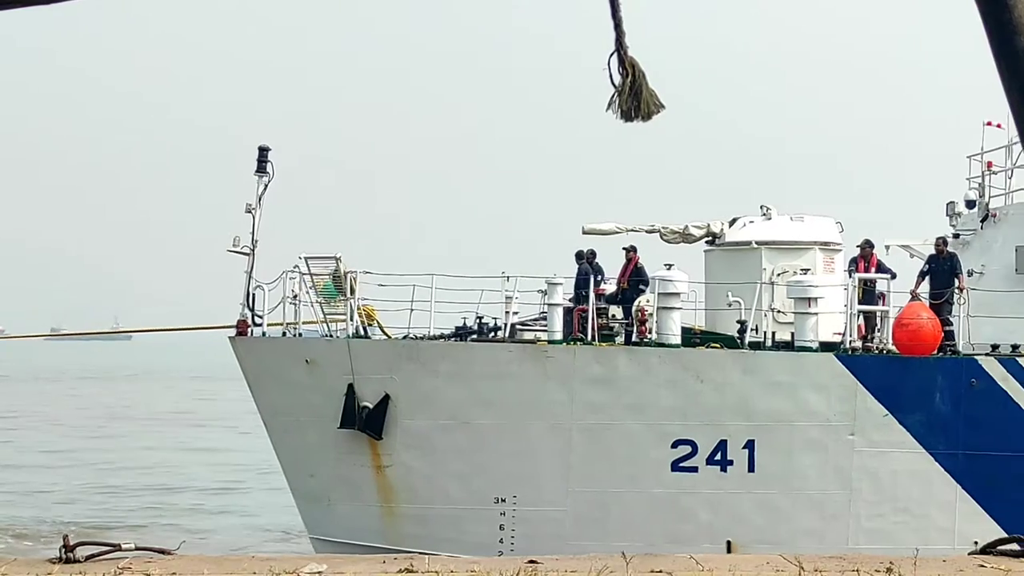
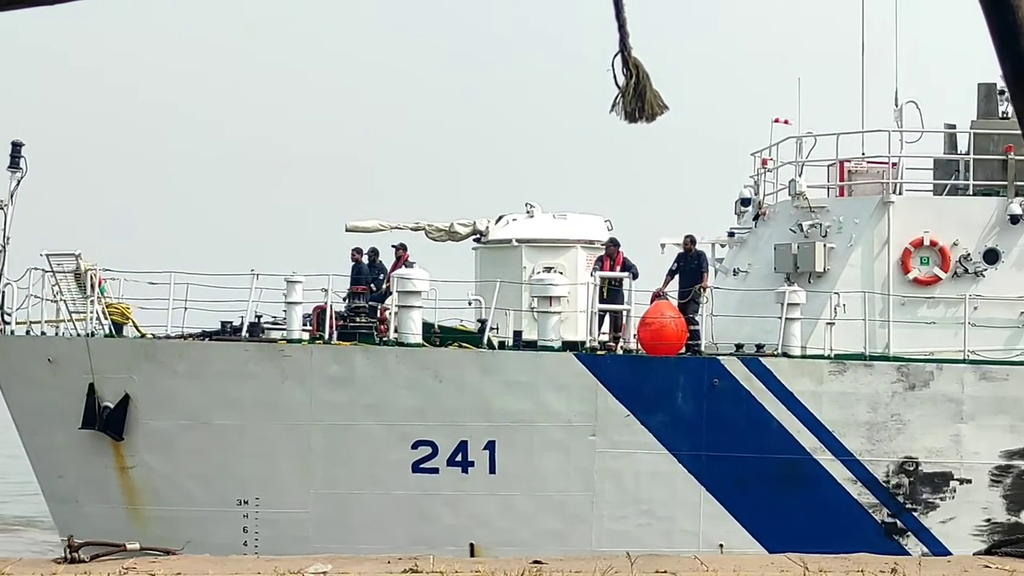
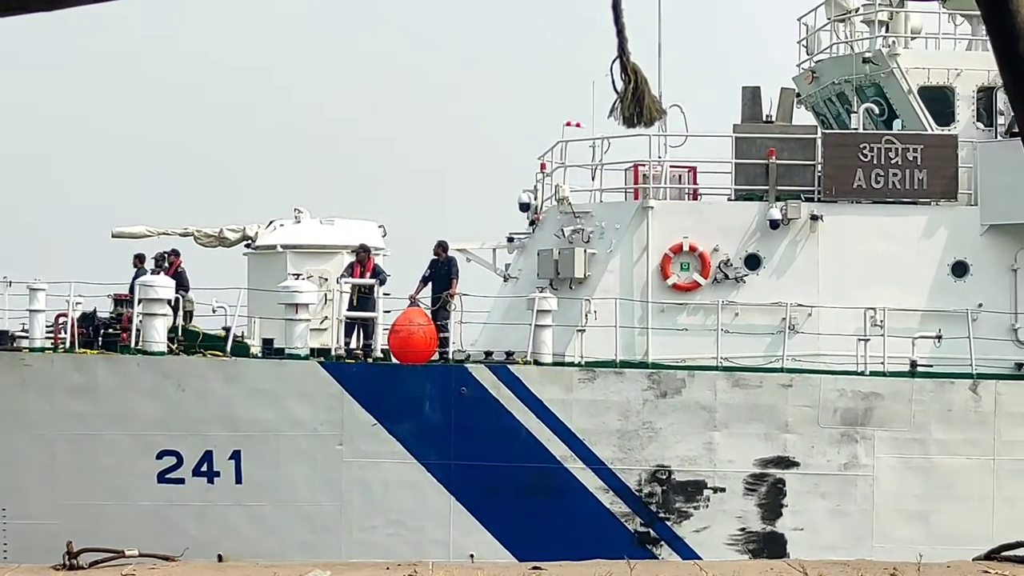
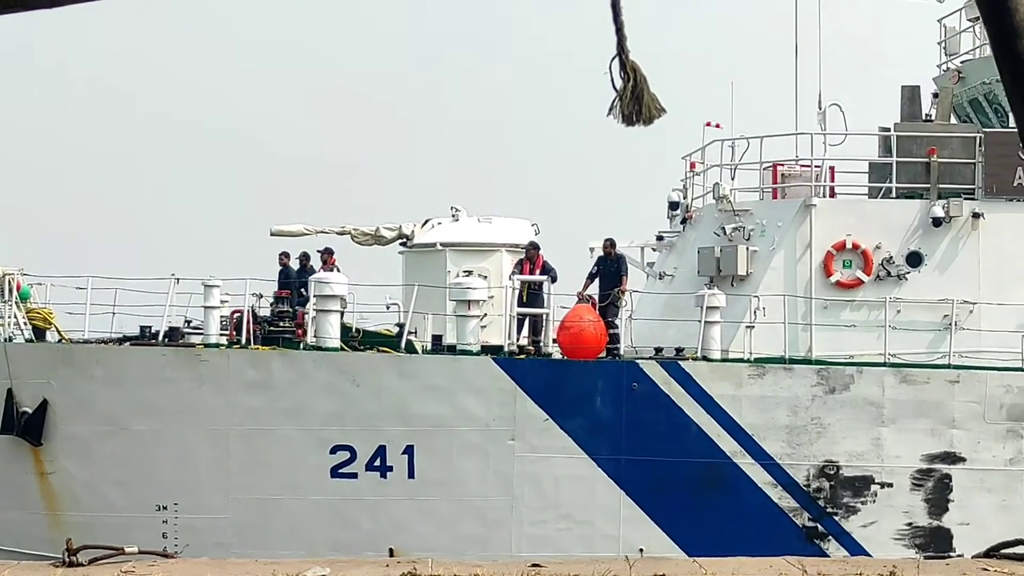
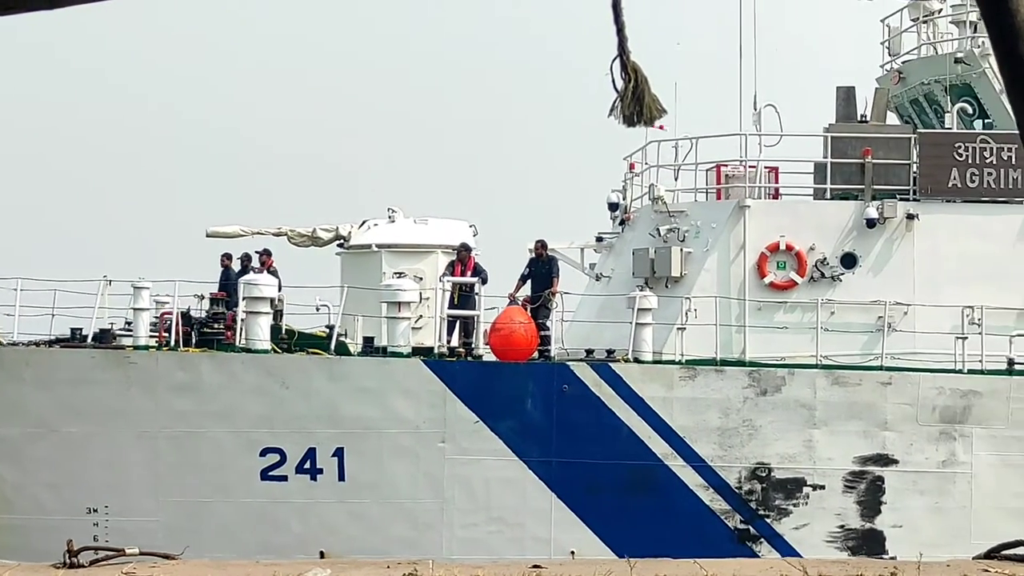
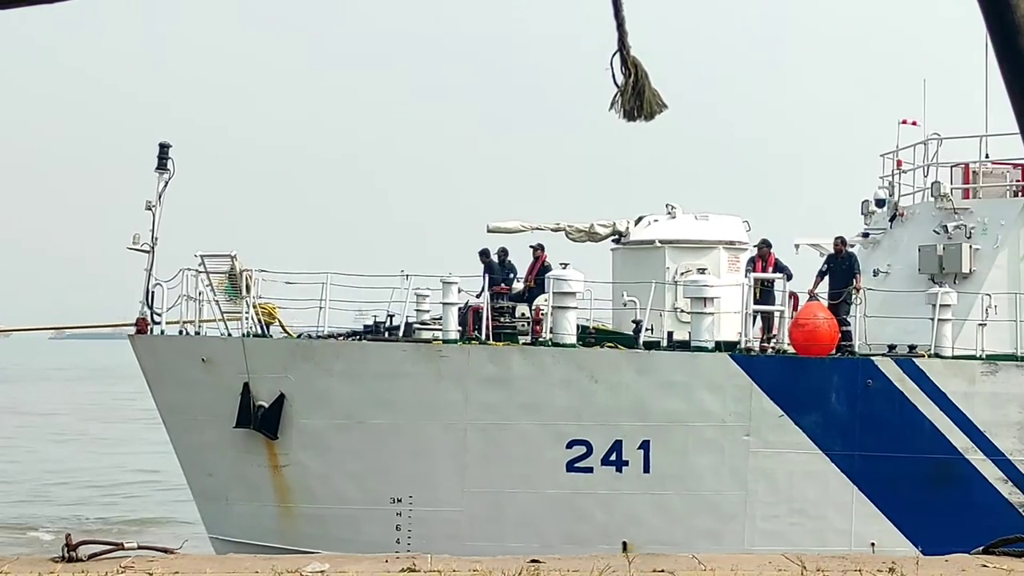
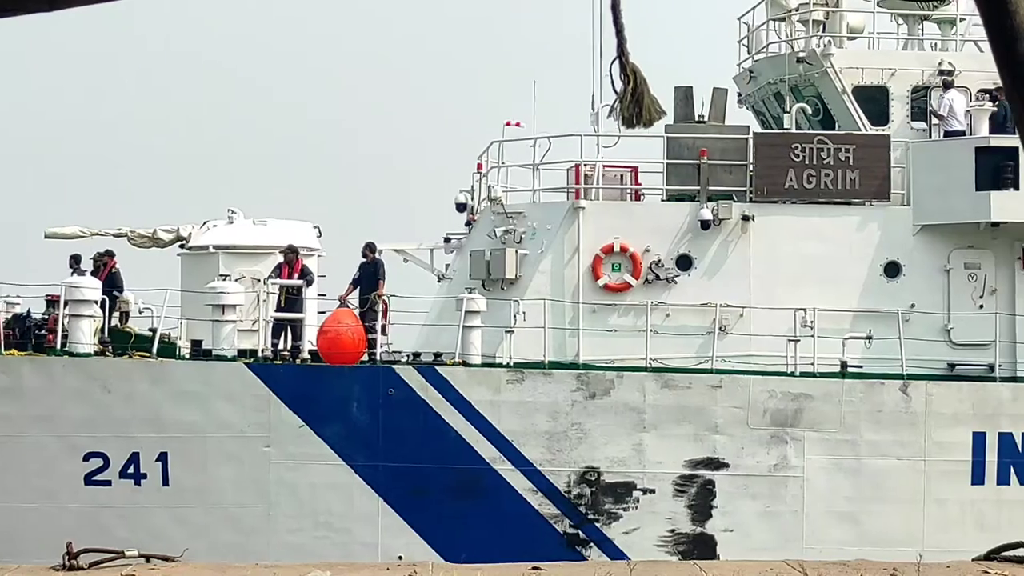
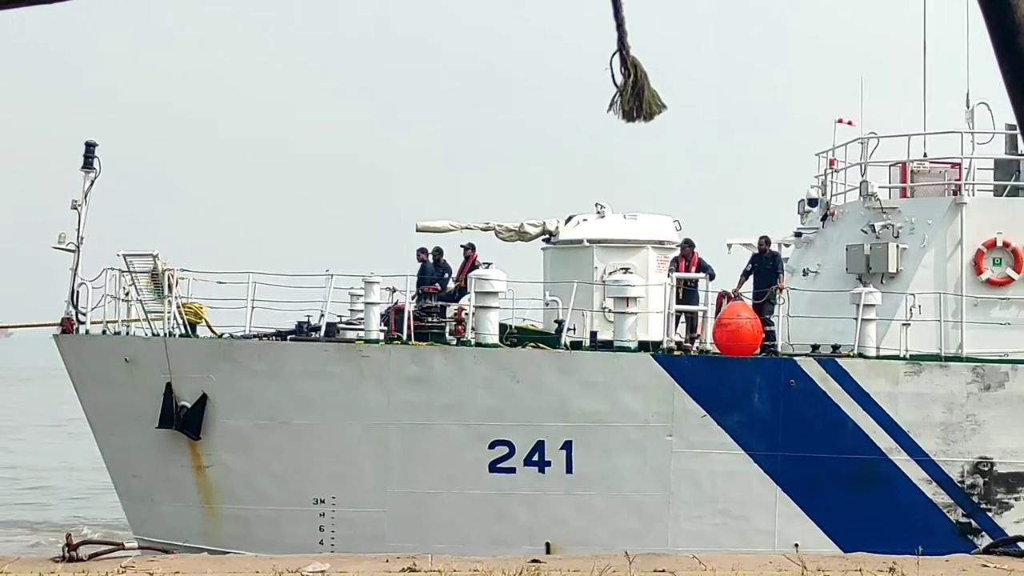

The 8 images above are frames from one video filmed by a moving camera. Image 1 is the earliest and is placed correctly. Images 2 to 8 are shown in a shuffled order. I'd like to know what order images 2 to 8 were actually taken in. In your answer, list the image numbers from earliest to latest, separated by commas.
6, 8, 2, 4, 5, 3, 7
